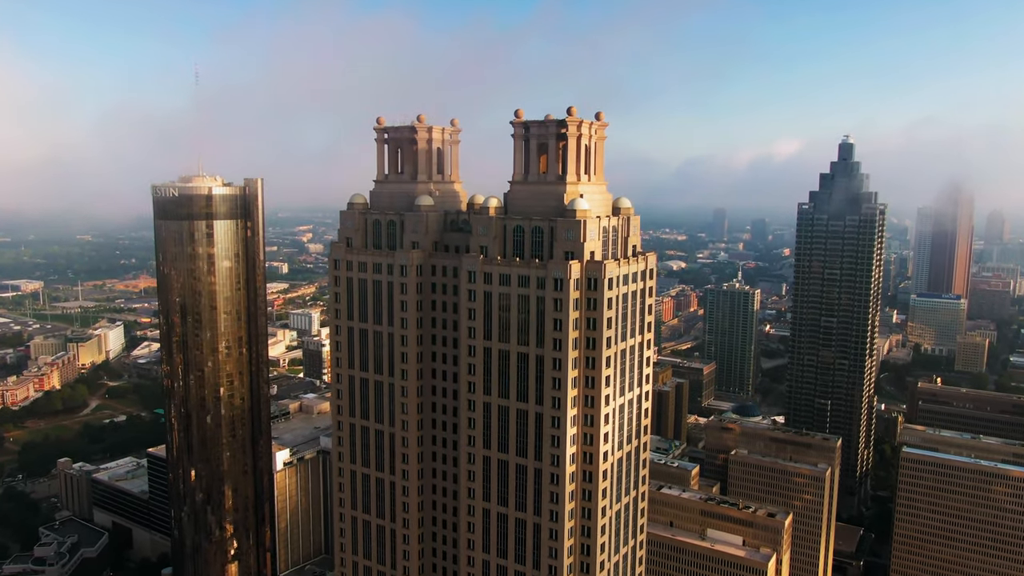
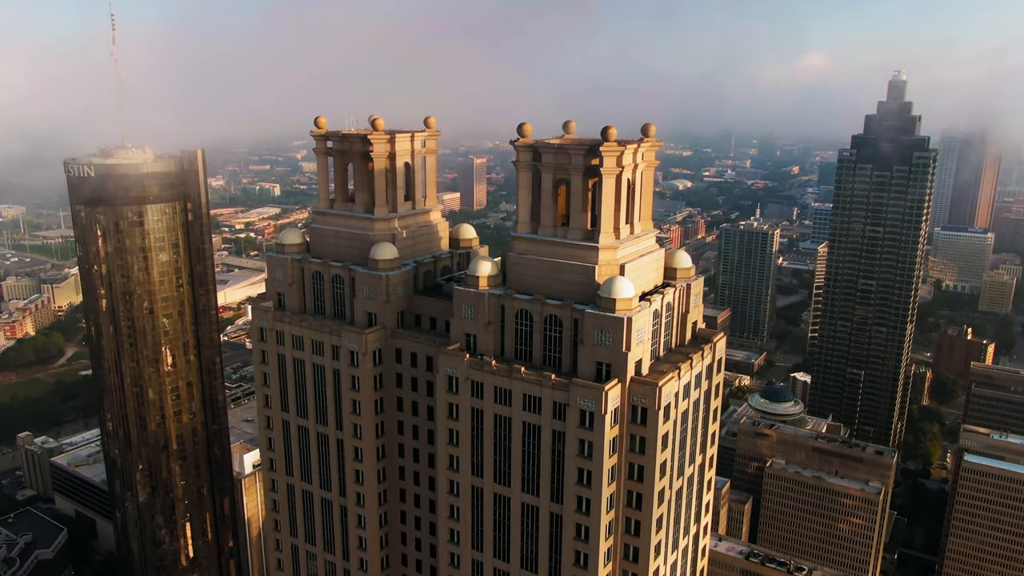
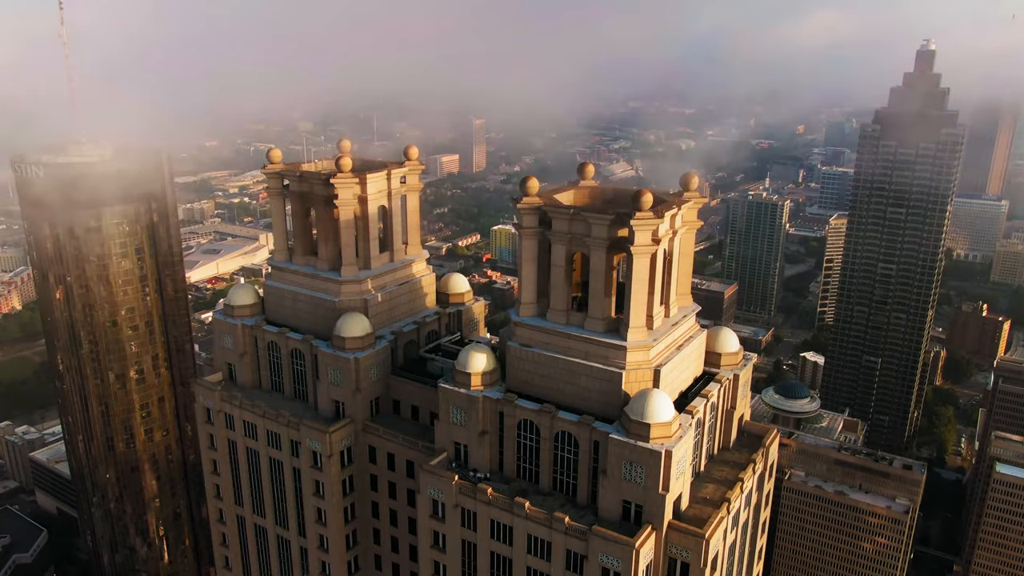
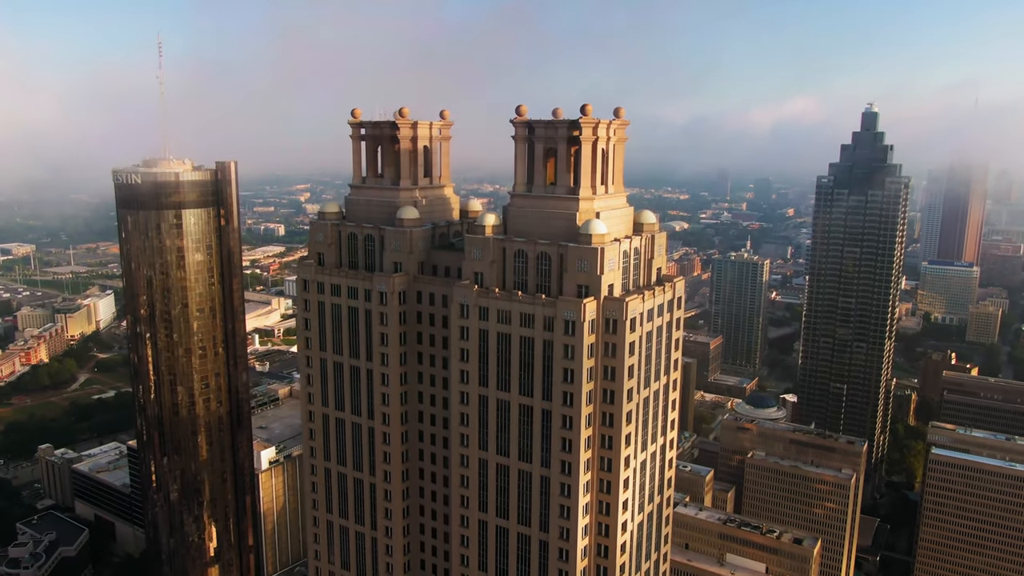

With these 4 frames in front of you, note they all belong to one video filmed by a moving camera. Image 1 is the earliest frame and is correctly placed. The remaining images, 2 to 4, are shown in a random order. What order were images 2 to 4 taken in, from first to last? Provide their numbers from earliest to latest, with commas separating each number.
4, 2, 3
